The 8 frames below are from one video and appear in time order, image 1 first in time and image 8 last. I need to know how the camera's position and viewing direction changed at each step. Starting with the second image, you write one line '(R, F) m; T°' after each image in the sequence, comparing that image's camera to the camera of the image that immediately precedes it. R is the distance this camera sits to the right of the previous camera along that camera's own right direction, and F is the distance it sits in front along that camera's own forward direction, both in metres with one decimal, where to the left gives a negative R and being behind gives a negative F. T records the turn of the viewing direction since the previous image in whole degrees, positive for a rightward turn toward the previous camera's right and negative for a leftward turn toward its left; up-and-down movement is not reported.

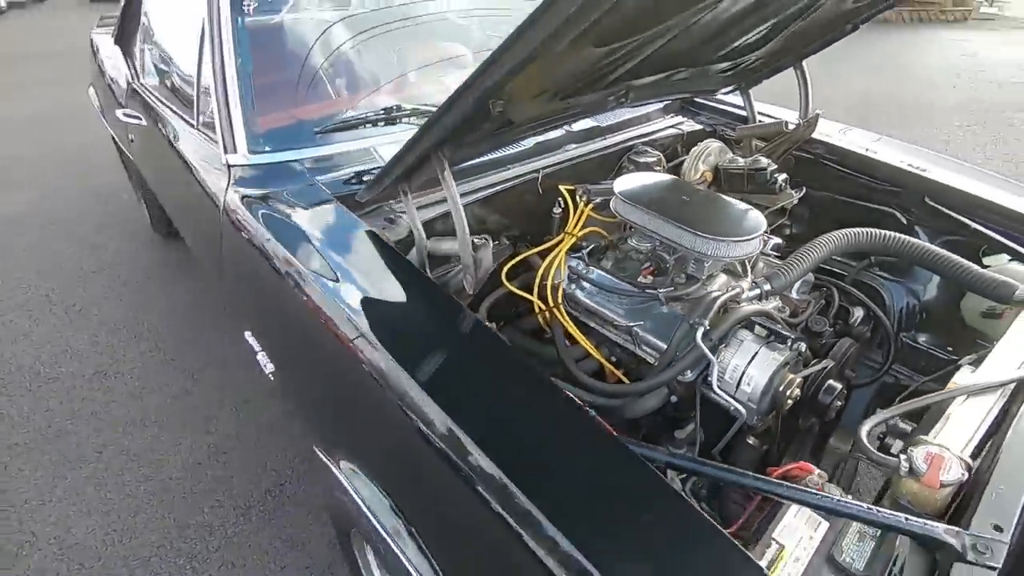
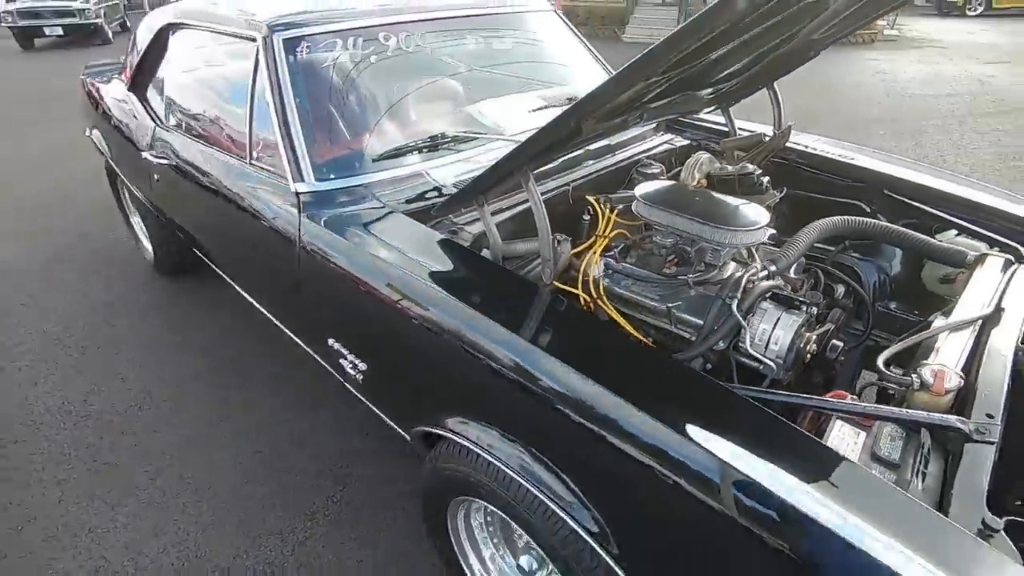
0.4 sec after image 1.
(-0.3, -0.2) m; +5°
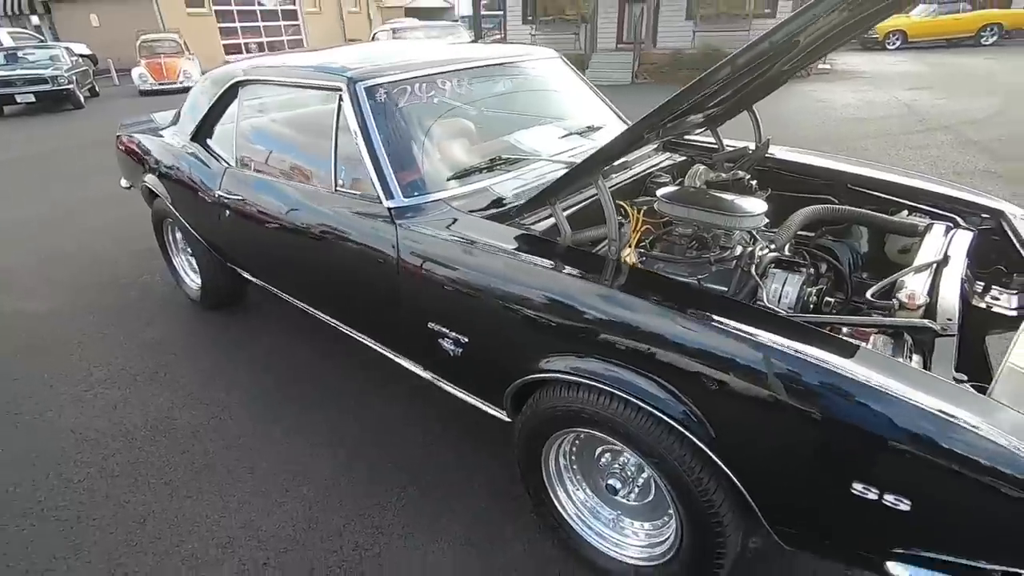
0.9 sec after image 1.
(-0.3, -0.3) m; +3°
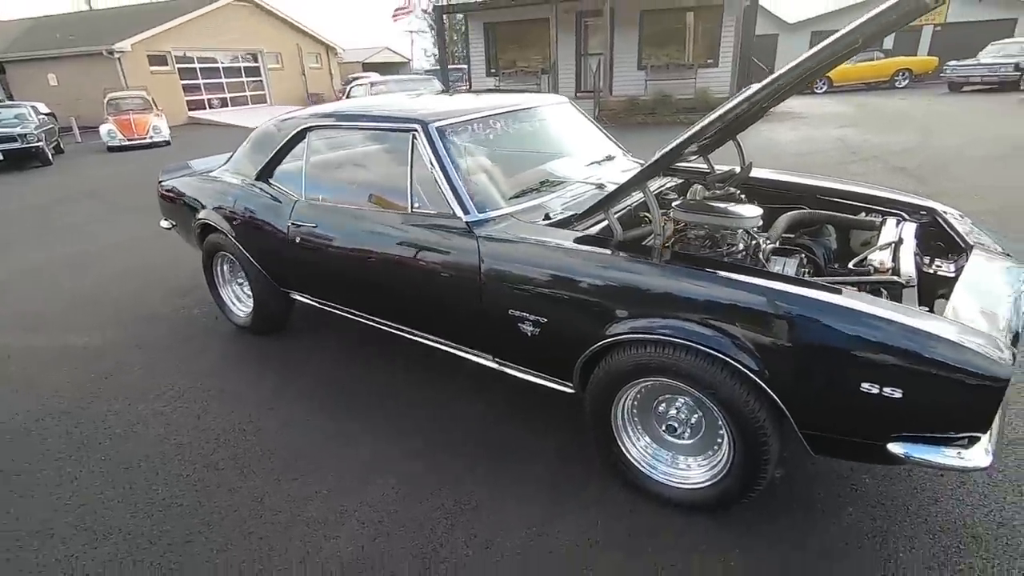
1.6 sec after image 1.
(-0.4, -0.4) m; +4°
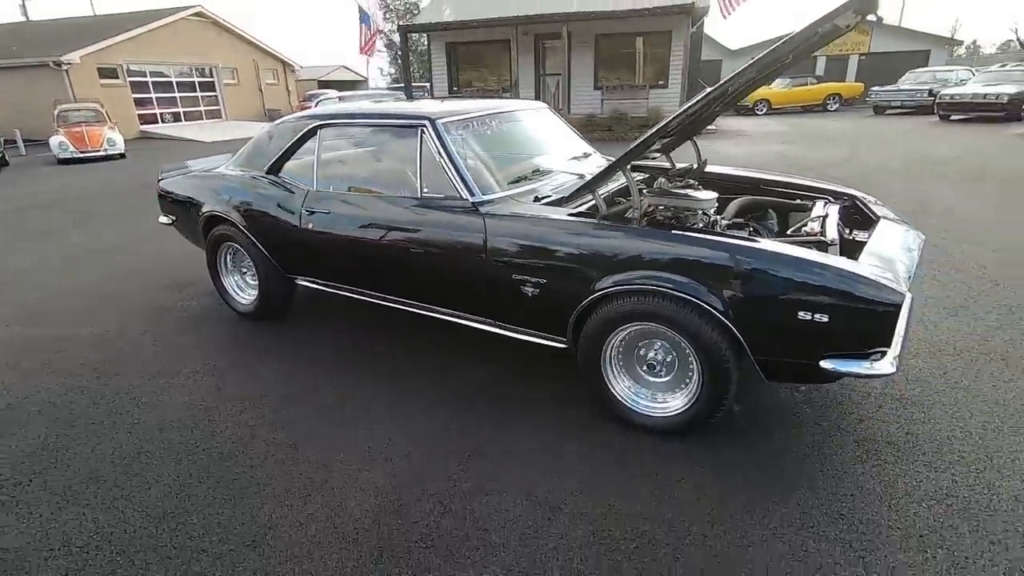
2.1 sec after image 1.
(-0.2, -0.4) m; +4°
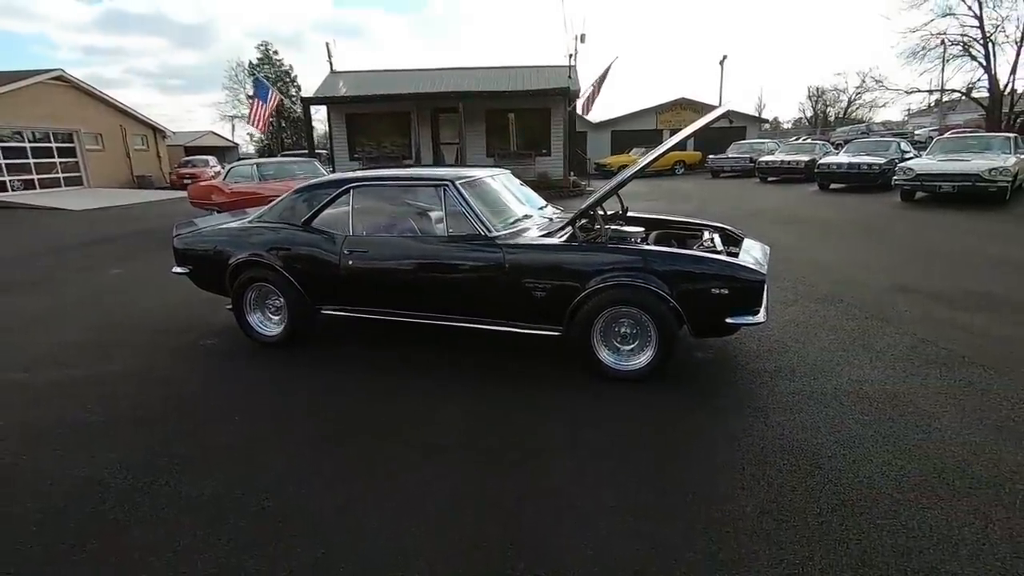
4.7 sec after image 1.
(-0.9, -1.0) m; +13°
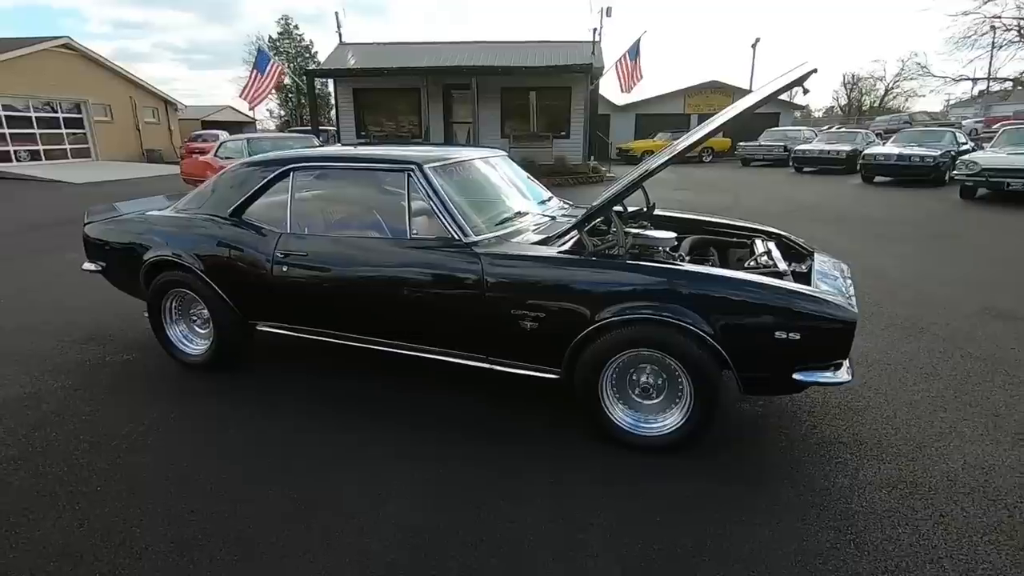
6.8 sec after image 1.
(+0.2, +1.0) m; -2°
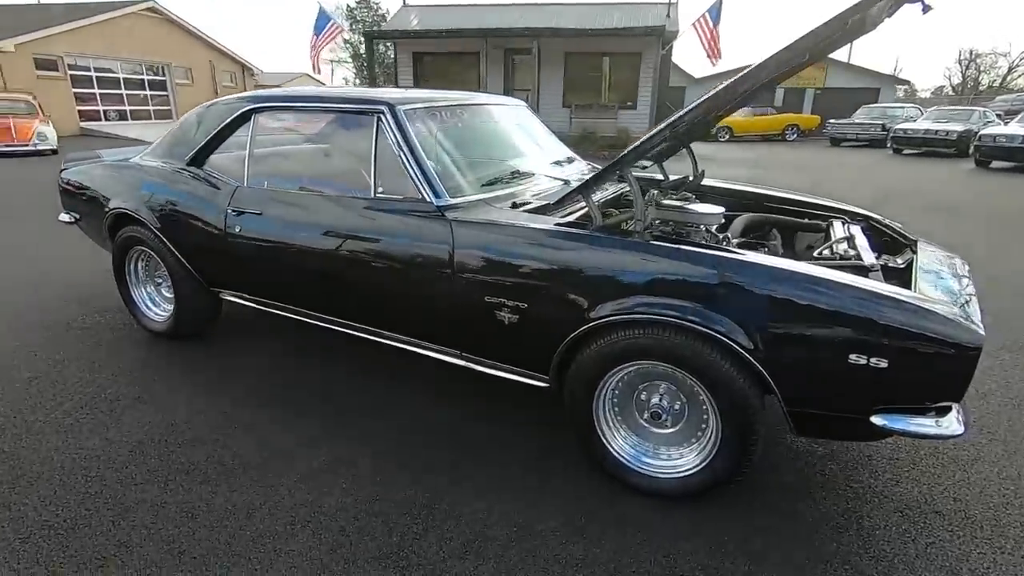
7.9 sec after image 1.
(+0.3, +0.6) m; -7°
